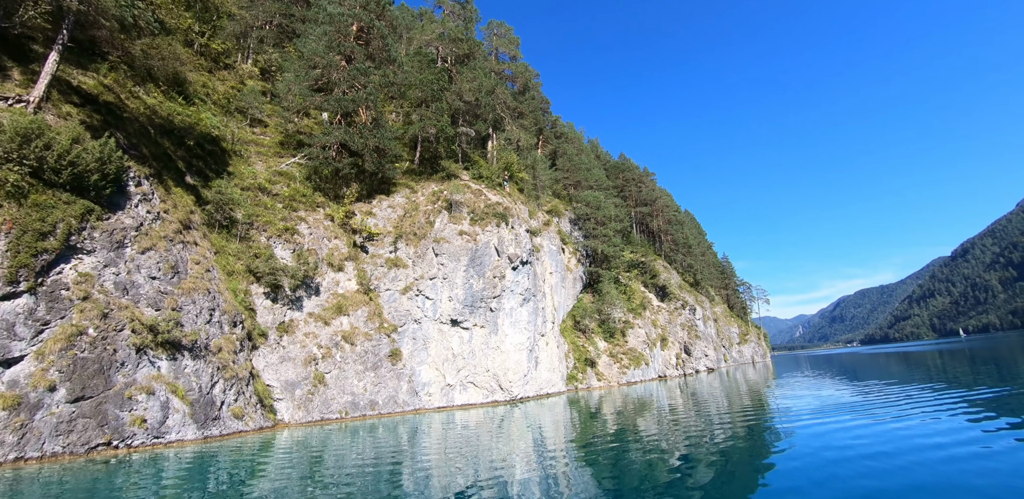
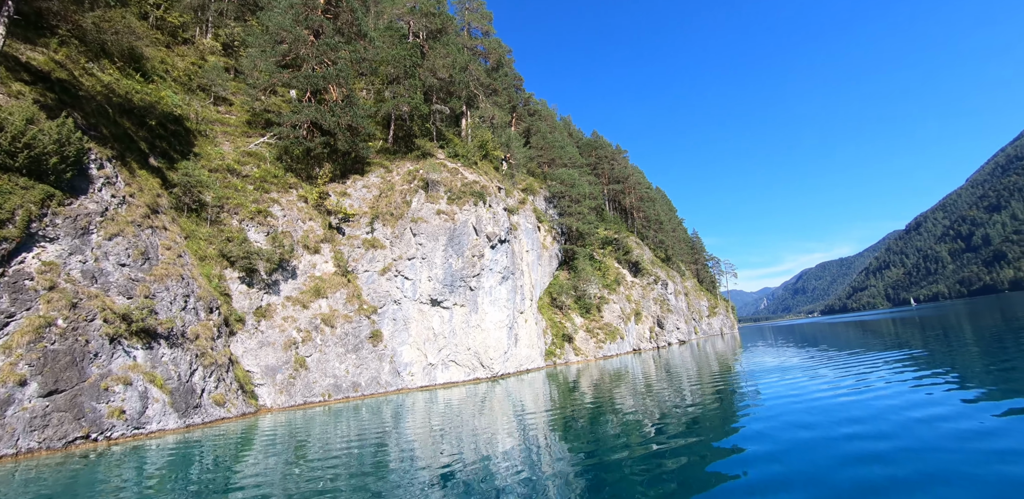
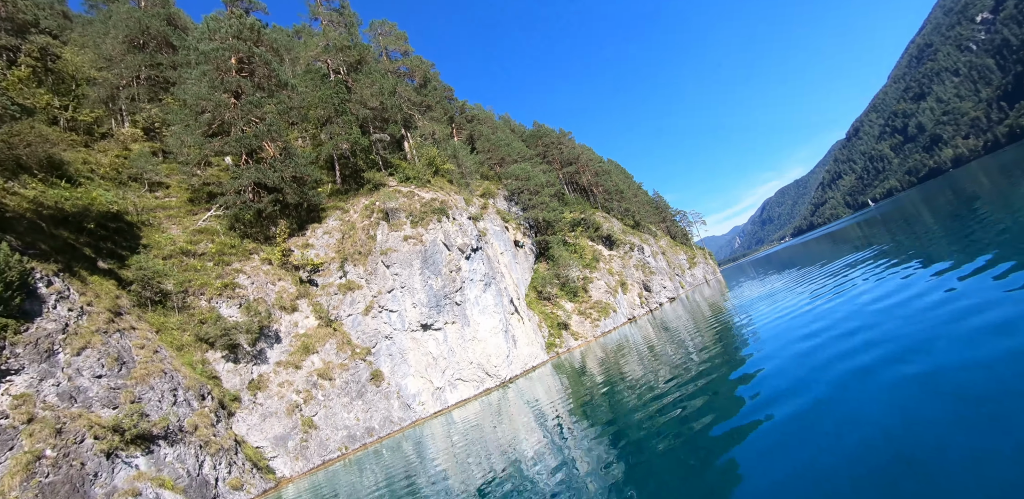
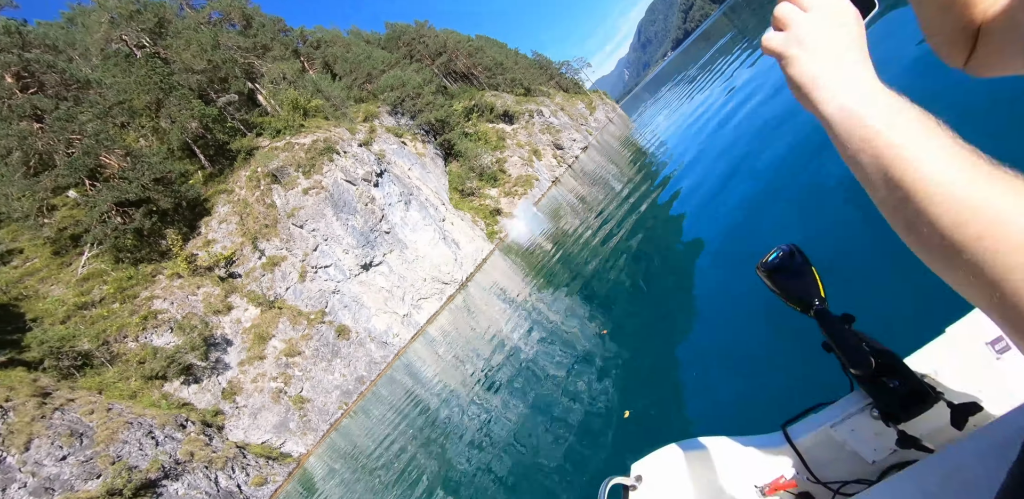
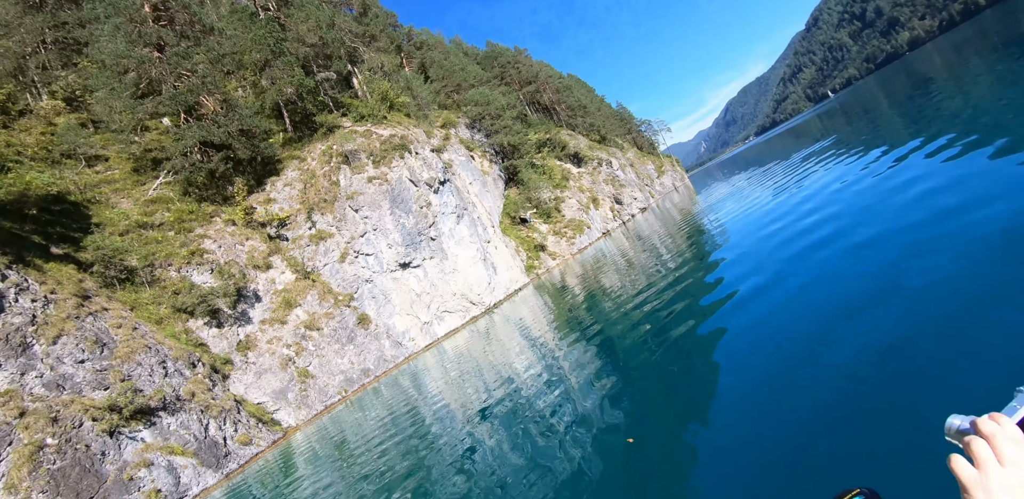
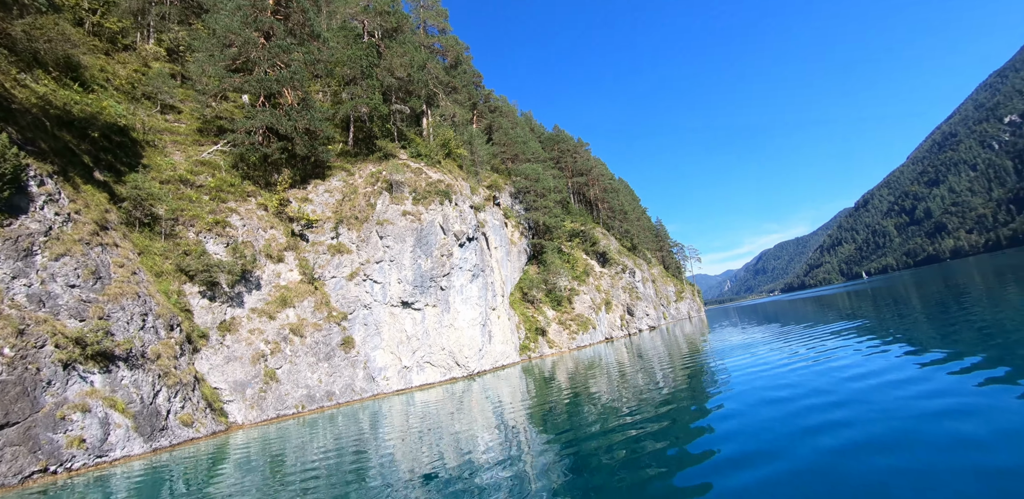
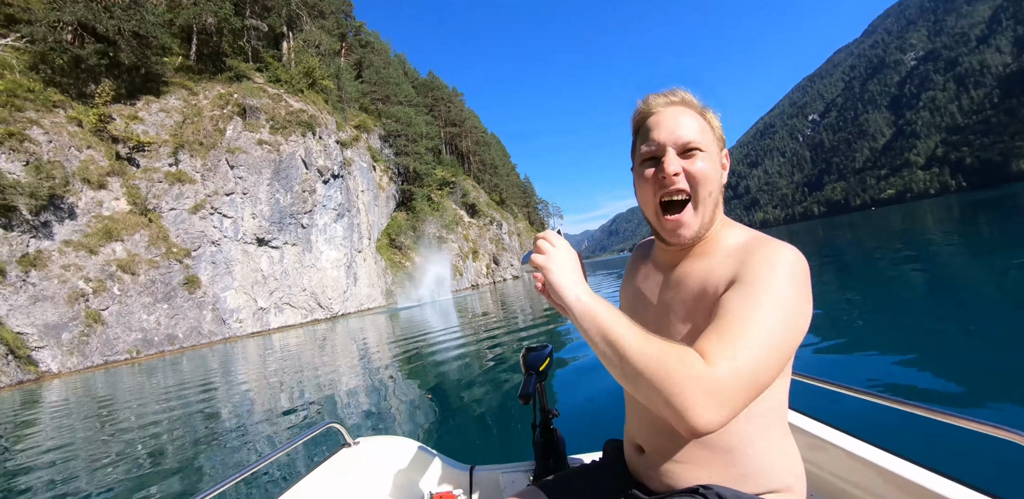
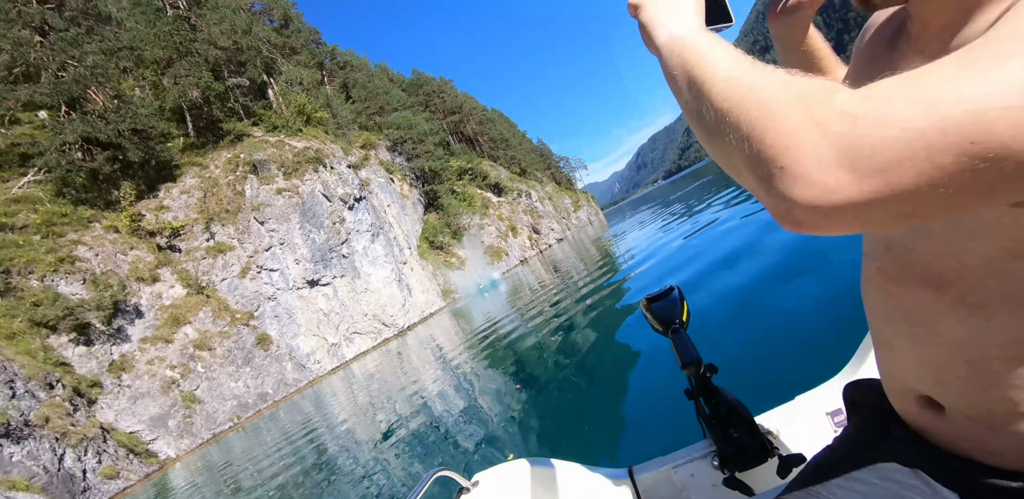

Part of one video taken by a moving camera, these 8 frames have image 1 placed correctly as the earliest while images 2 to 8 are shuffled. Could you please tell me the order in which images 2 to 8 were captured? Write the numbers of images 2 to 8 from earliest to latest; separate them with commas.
2, 6, 3, 5, 4, 8, 7
